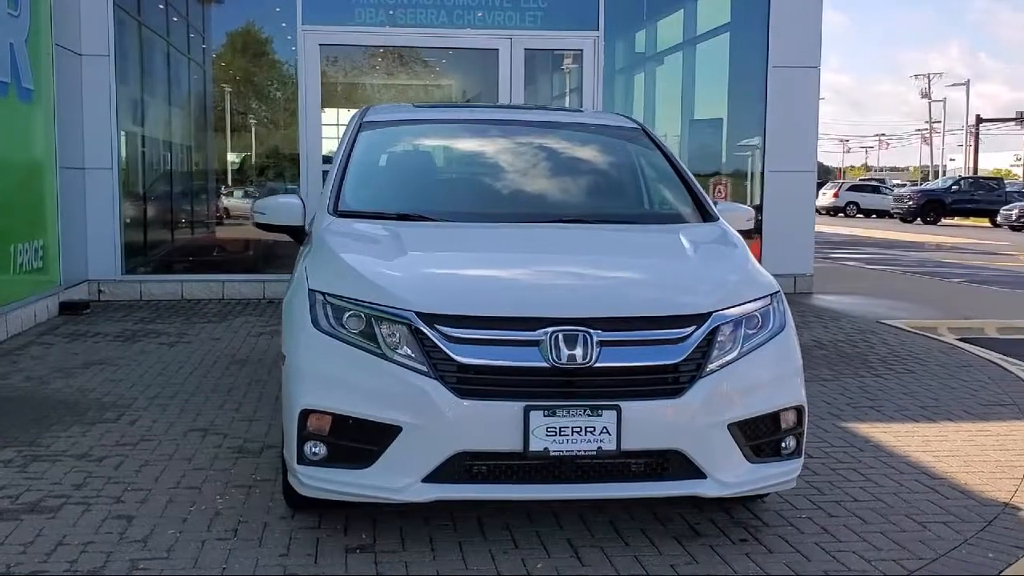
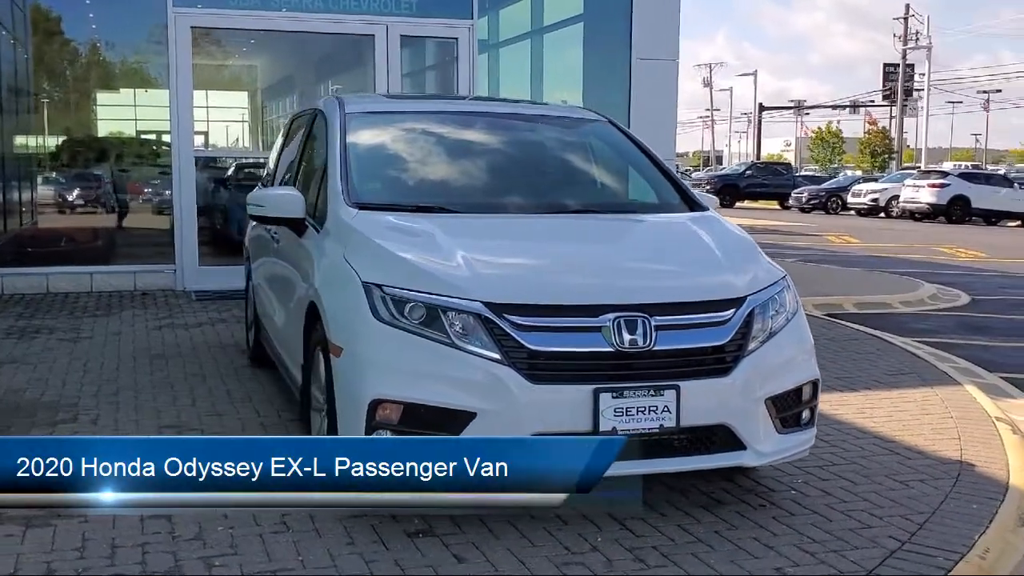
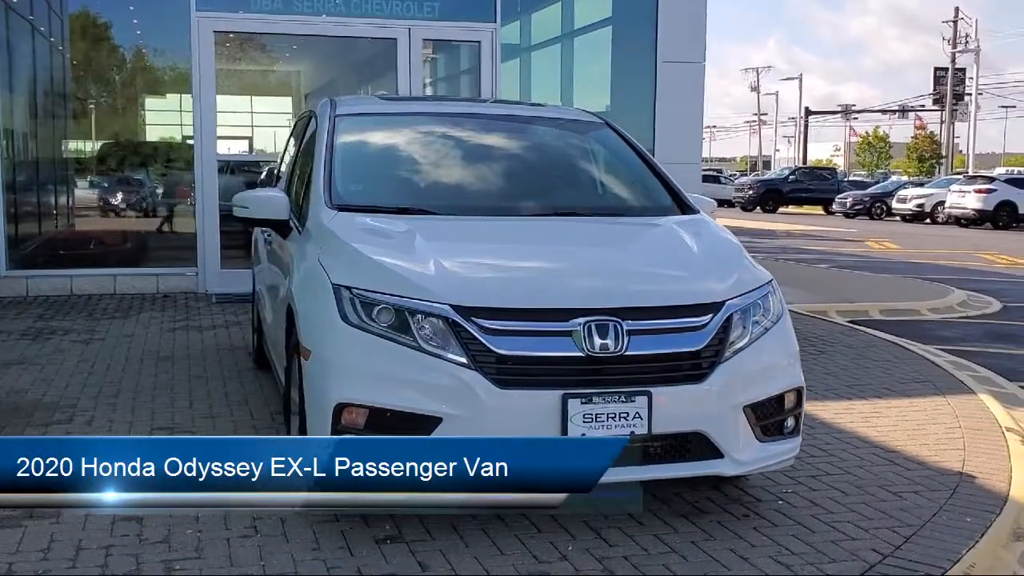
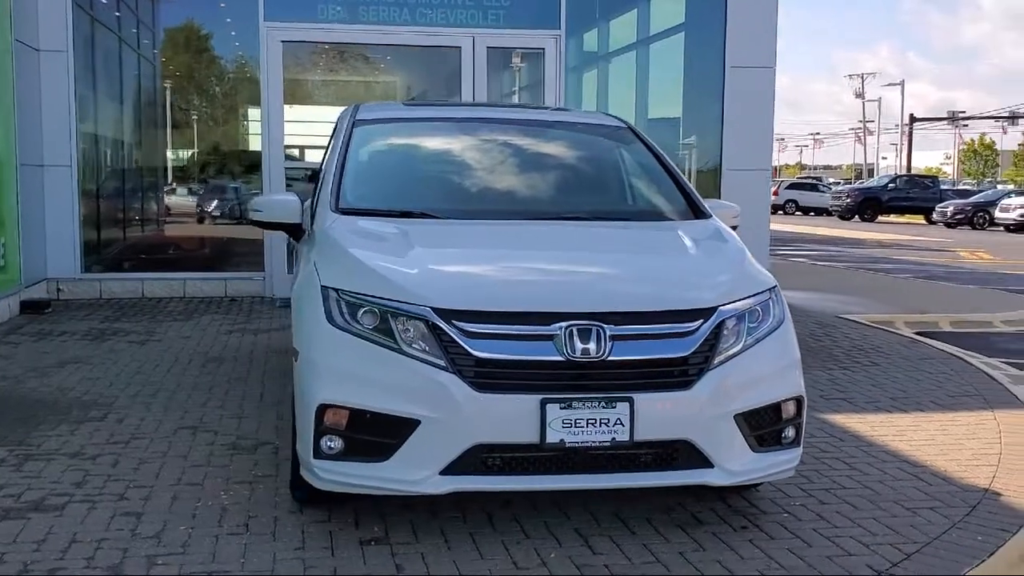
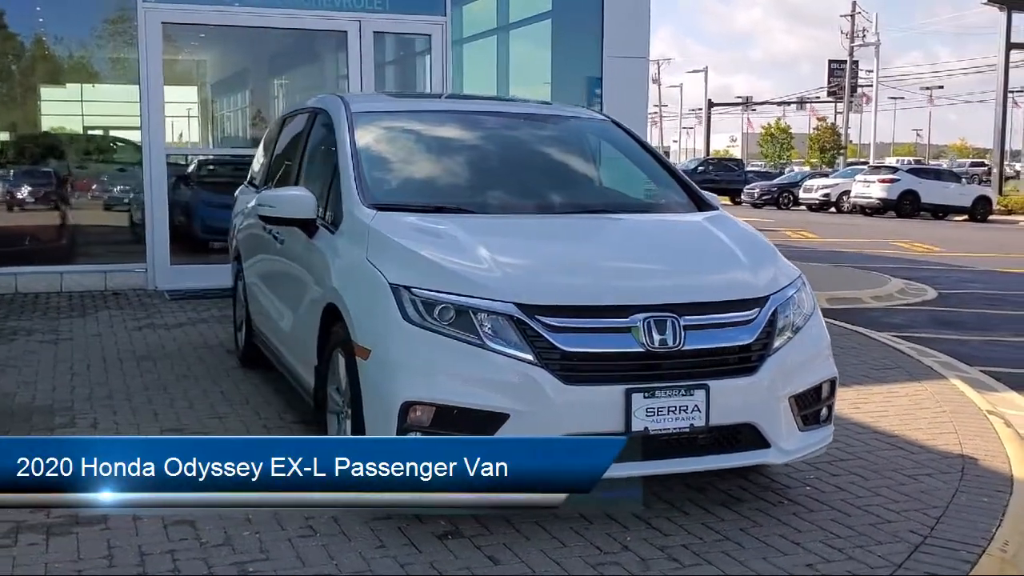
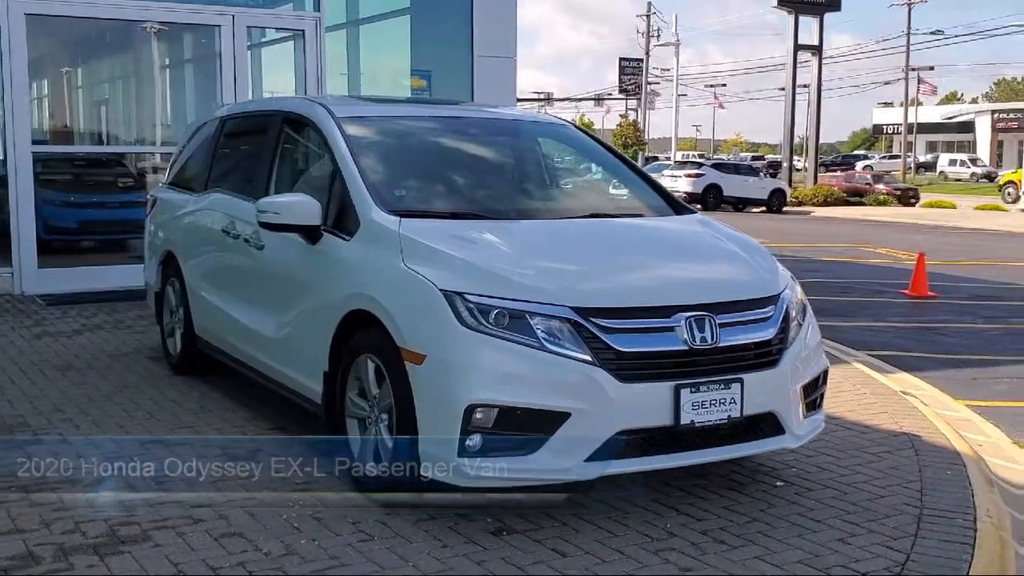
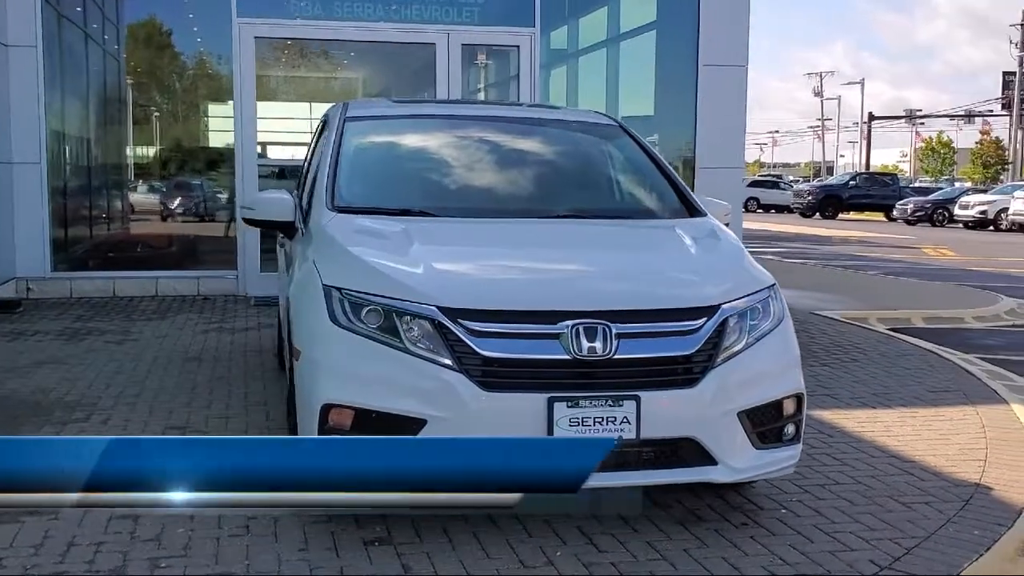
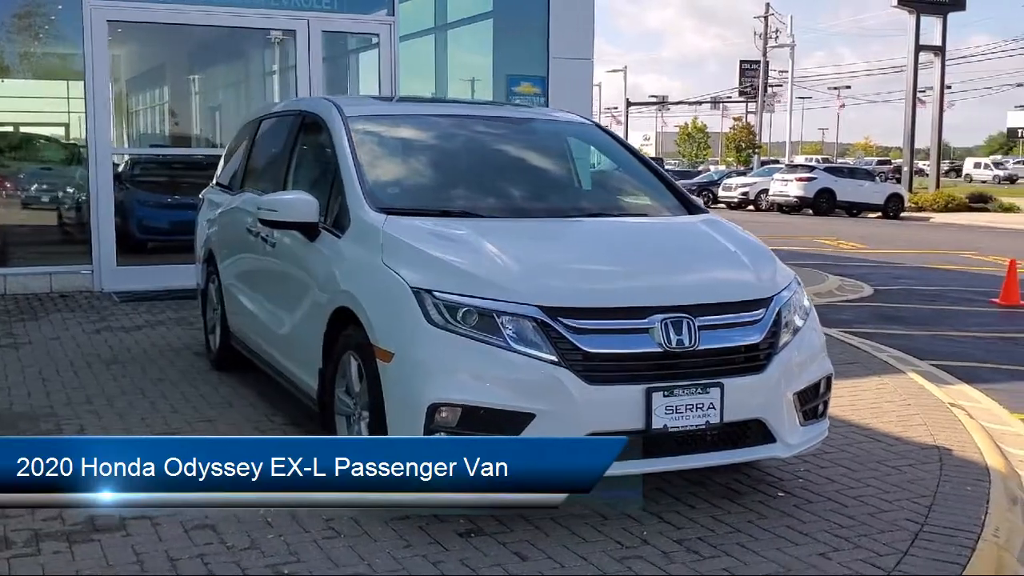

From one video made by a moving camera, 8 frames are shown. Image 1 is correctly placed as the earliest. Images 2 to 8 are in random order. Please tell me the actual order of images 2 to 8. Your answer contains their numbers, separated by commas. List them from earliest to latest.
4, 7, 3, 2, 5, 8, 6
